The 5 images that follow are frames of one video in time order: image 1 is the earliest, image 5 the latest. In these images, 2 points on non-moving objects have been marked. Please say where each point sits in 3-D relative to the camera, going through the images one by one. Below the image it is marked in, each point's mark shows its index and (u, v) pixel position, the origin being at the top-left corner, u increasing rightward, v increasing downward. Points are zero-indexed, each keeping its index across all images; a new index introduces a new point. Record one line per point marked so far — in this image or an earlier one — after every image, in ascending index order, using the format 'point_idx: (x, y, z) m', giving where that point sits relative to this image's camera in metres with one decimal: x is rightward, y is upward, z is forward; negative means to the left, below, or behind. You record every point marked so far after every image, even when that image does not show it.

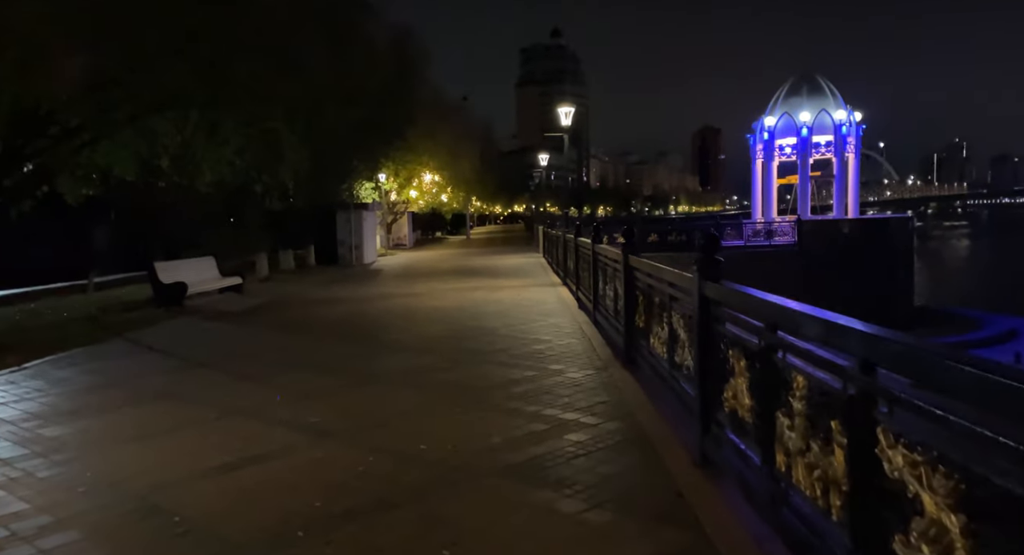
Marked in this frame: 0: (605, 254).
0: (+1.2, +0.3, +9.3) m
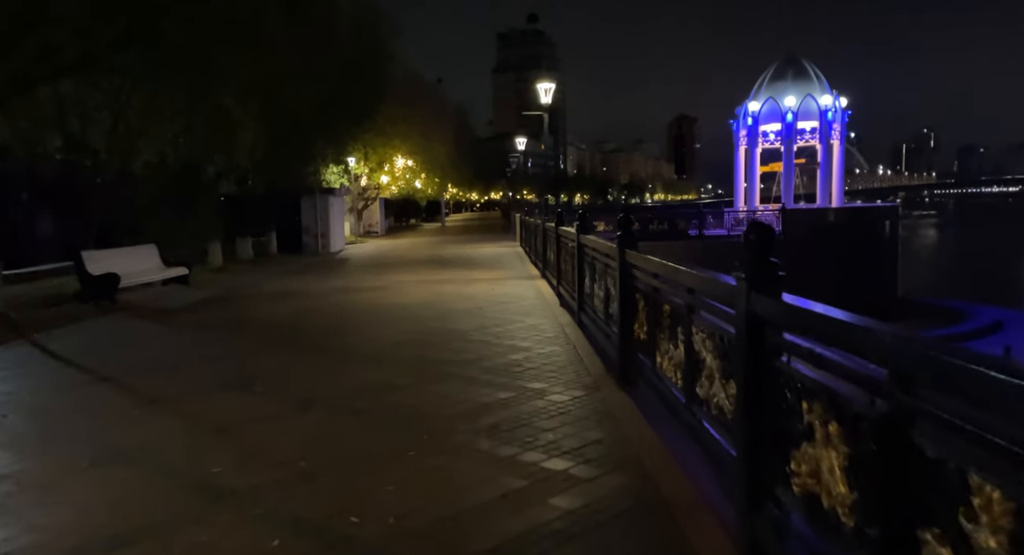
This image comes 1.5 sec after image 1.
0: (+0.9, +0.3, +7.9) m
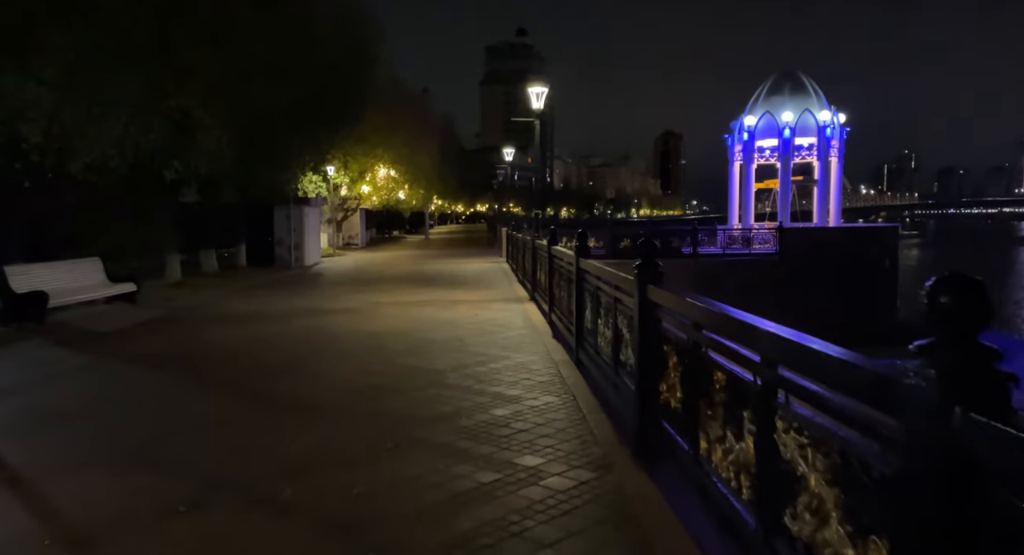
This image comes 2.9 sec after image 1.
0: (+0.7, 0.0, +6.5) m
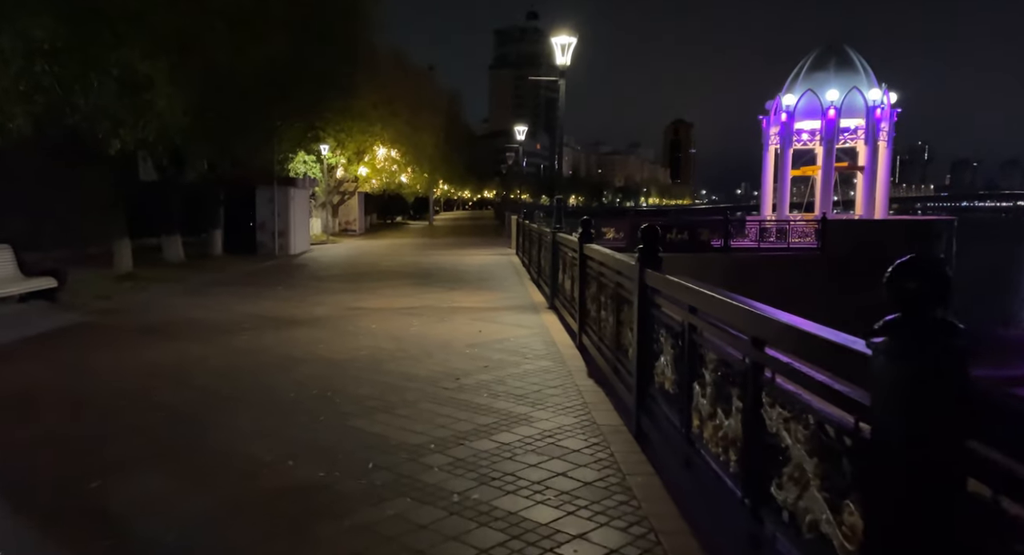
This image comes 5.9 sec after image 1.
0: (+0.9, -0.2, +3.6) m
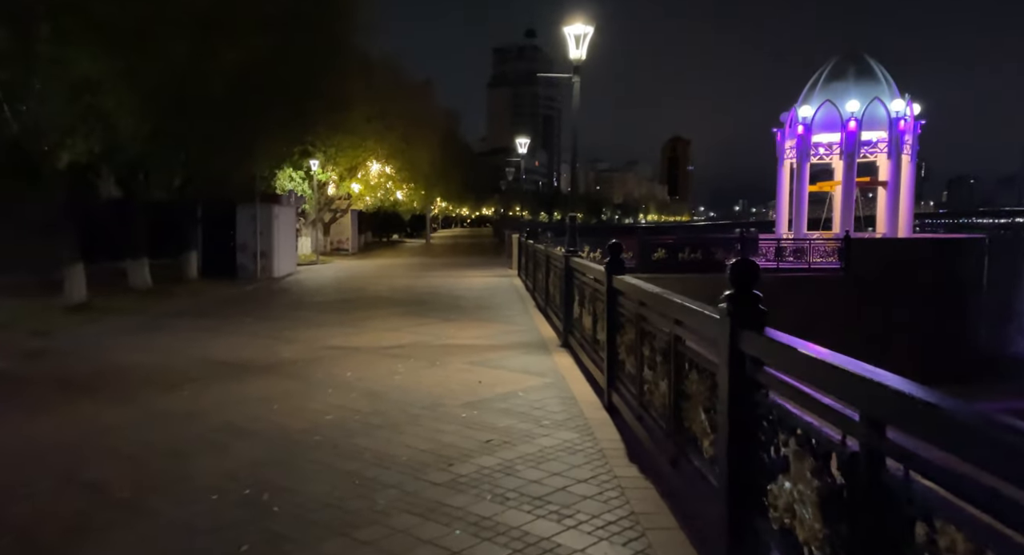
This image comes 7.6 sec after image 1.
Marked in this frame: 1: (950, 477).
0: (+1.0, -0.4, +1.8) m
1: (+1.0, -0.5, +1.8) m
